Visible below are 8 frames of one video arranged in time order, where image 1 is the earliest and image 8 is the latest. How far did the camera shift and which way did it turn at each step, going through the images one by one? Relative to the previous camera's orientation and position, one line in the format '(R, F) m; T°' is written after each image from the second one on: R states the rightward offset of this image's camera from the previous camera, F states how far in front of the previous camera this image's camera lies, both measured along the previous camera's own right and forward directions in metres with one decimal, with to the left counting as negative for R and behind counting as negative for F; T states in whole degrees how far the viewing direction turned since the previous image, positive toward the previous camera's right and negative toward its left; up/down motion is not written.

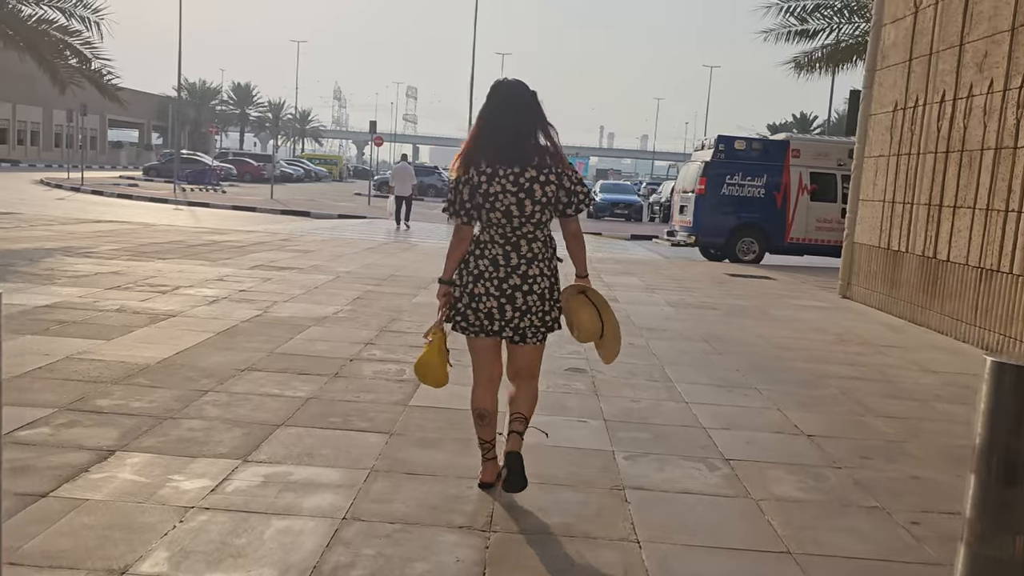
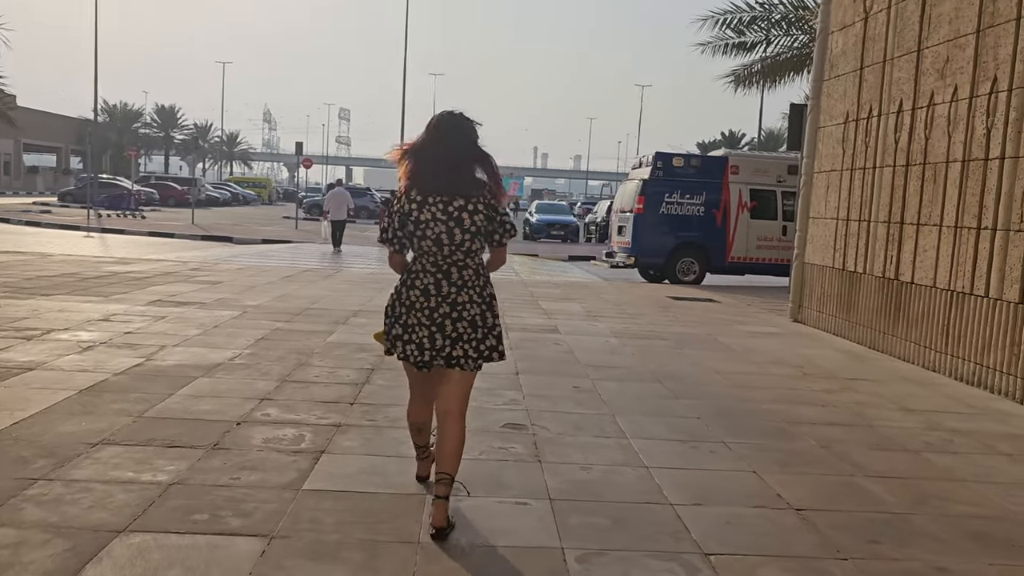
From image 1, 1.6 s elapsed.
(+0.1, +1.1) m; +4°
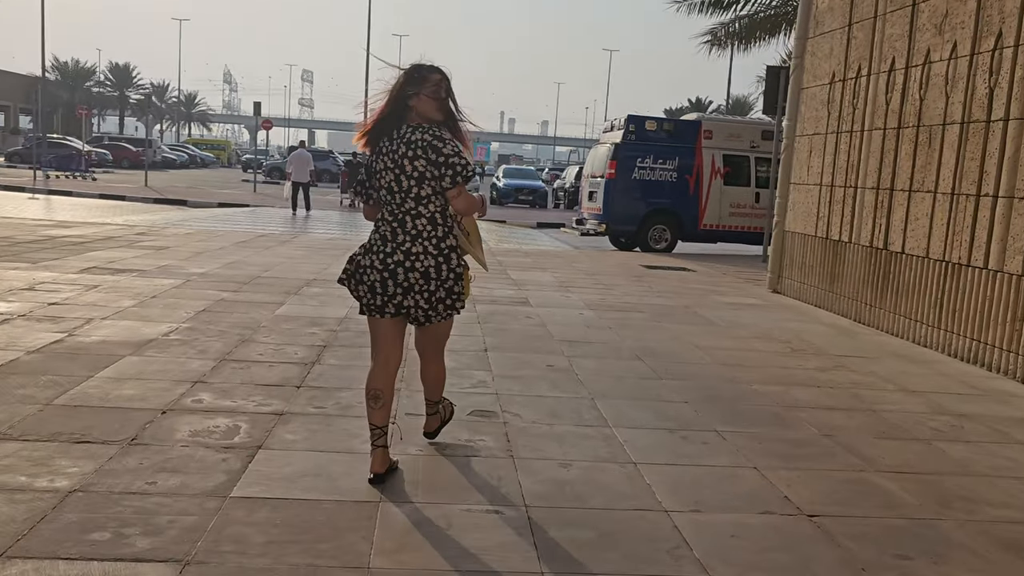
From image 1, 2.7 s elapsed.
(0.0, +0.7) m; +2°
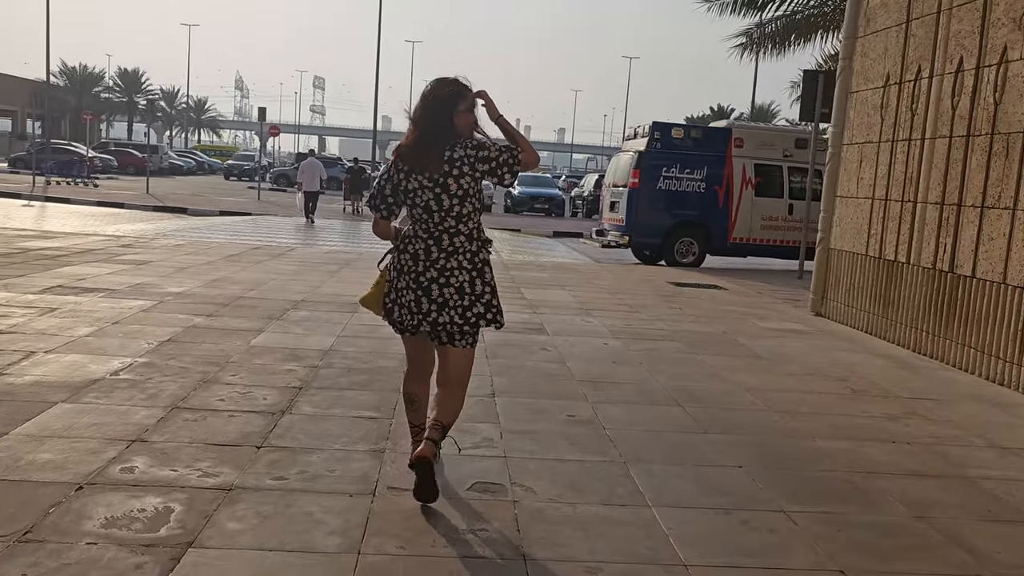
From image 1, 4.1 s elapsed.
(0.0, +1.0) m; -1°
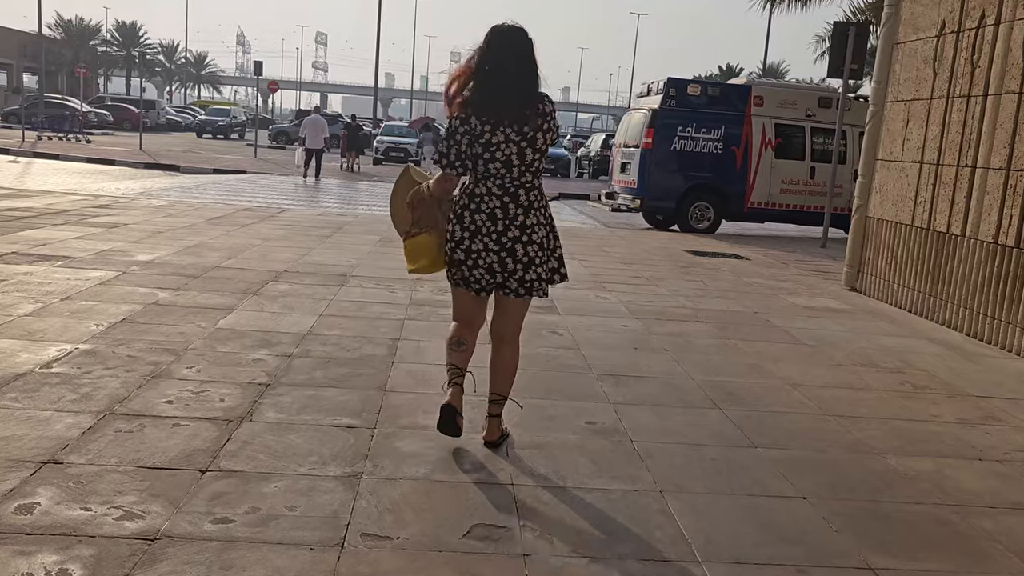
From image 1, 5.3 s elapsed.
(0.0, +0.9) m; 0°
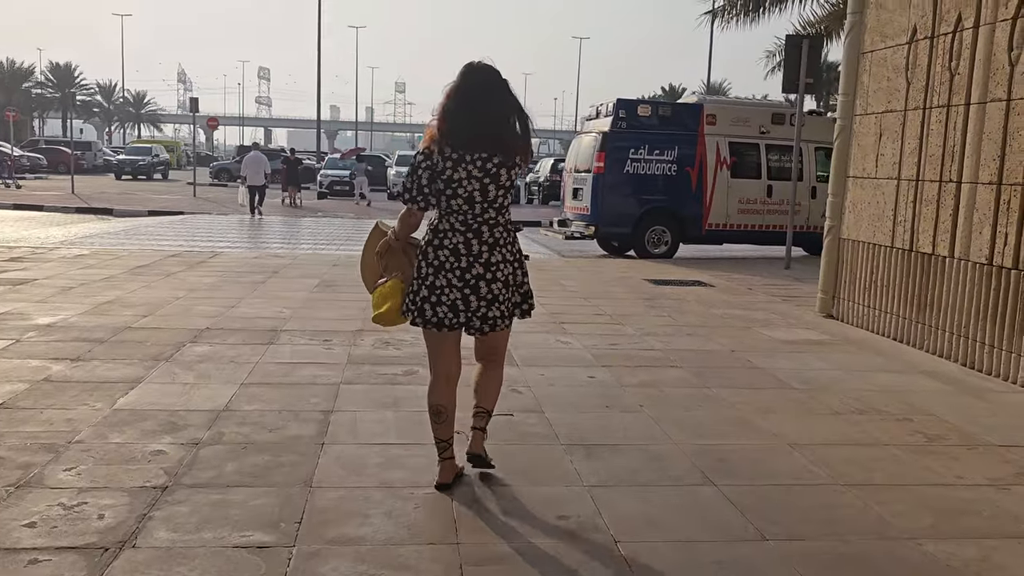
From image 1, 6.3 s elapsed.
(0.0, +0.8) m; +3°
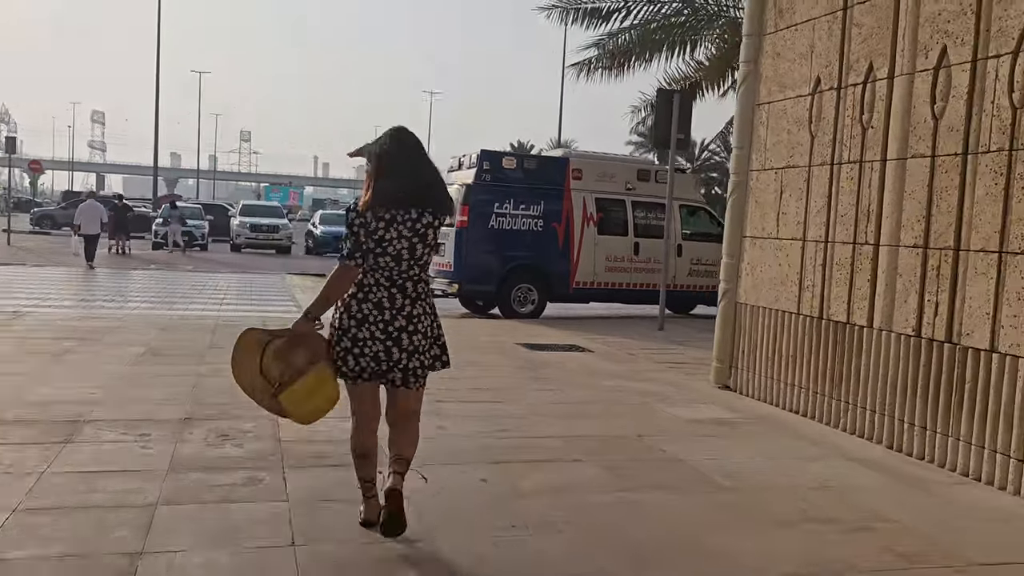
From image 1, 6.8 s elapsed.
(-0.1, +1.1) m; +9°
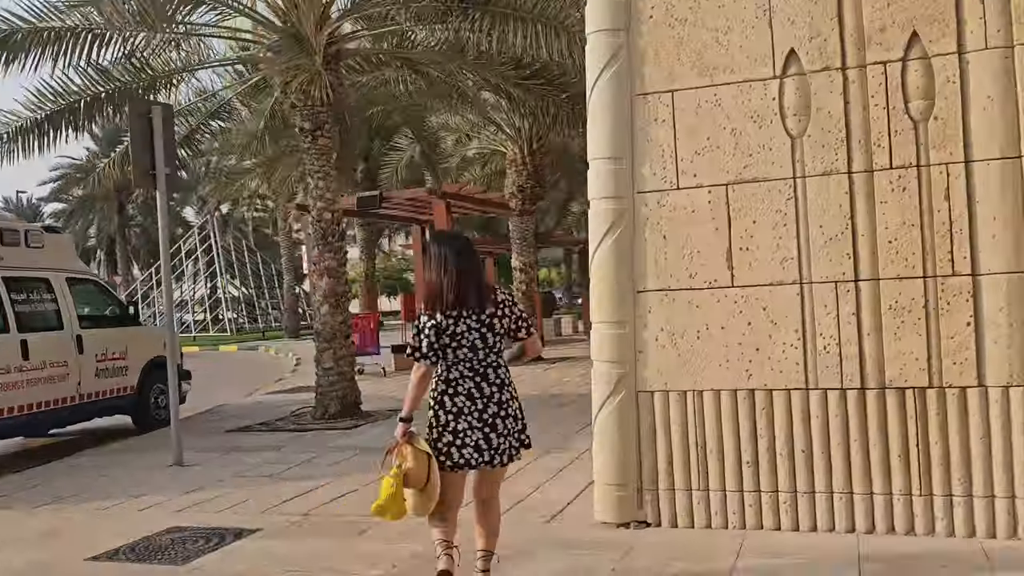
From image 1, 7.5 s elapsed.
(-2.7, +5.5) m; +53°
